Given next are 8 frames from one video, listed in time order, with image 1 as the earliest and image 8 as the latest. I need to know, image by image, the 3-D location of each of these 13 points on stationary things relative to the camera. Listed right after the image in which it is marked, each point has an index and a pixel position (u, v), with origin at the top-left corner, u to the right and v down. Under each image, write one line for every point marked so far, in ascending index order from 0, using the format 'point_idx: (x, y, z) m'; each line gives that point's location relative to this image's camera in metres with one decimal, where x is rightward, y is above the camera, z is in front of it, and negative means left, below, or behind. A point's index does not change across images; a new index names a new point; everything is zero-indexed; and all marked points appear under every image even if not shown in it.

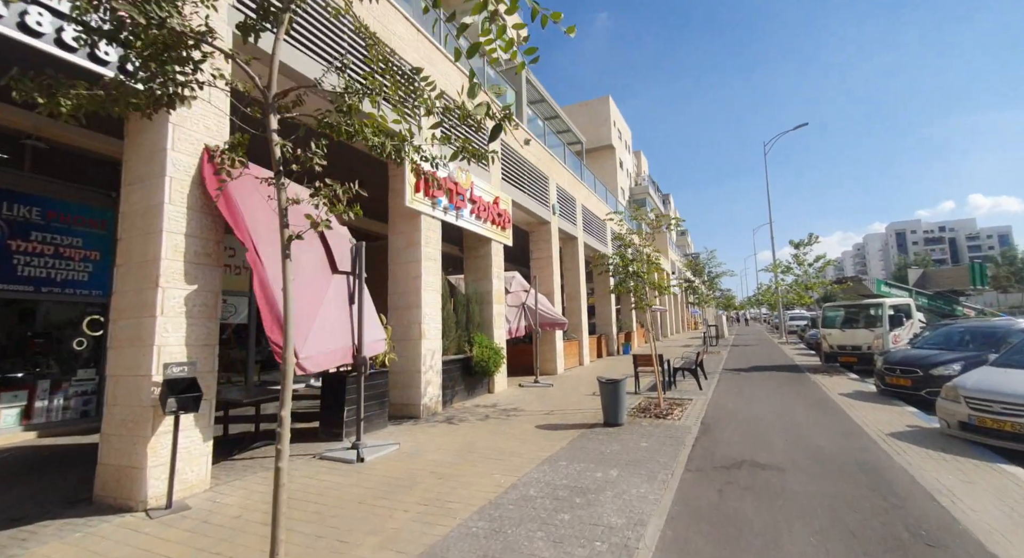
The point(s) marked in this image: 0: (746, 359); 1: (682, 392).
0: (+8.6, -3.0, +17.9) m
1: (+3.8, -2.5, +10.8) m
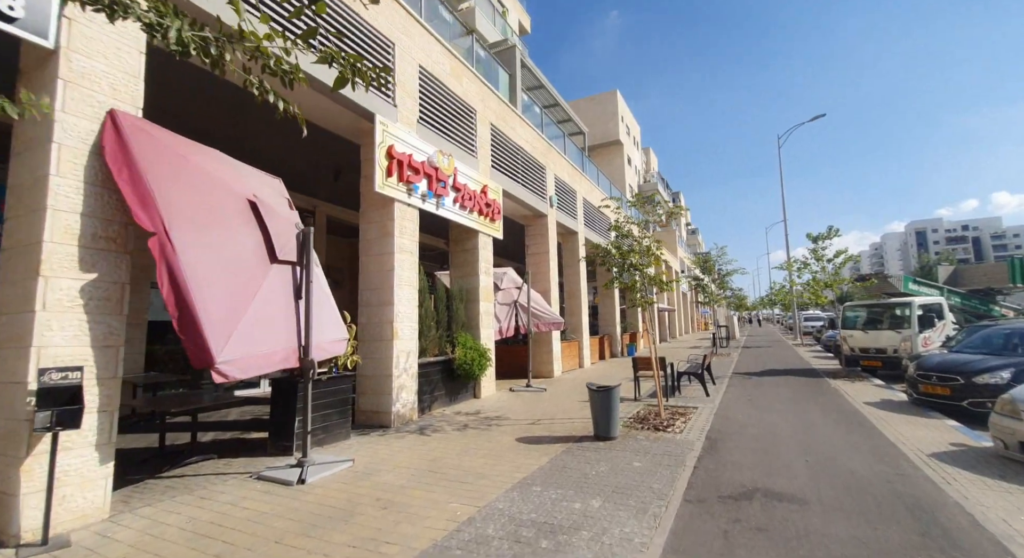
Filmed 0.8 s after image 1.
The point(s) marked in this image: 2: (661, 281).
0: (+8.5, -2.9, +16.8) m
1: (+3.5, -2.4, +9.8) m
2: (+2.6, 0.0, +8.7) m
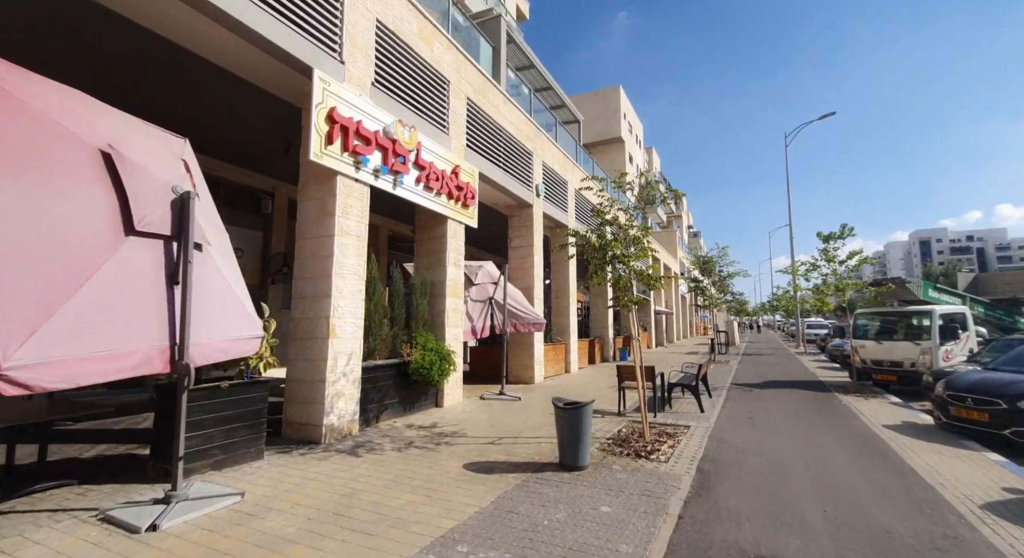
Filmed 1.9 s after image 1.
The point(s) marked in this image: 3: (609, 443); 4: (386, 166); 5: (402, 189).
0: (+7.9, -3.0, +15.5) m
1: (+2.9, -2.4, +8.5) m
2: (+2.0, 0.0, +7.4) m
3: (+1.4, -2.3, +6.8) m
4: (-2.0, +1.8, +7.9) m
5: (-1.9, +1.5, +8.3) m
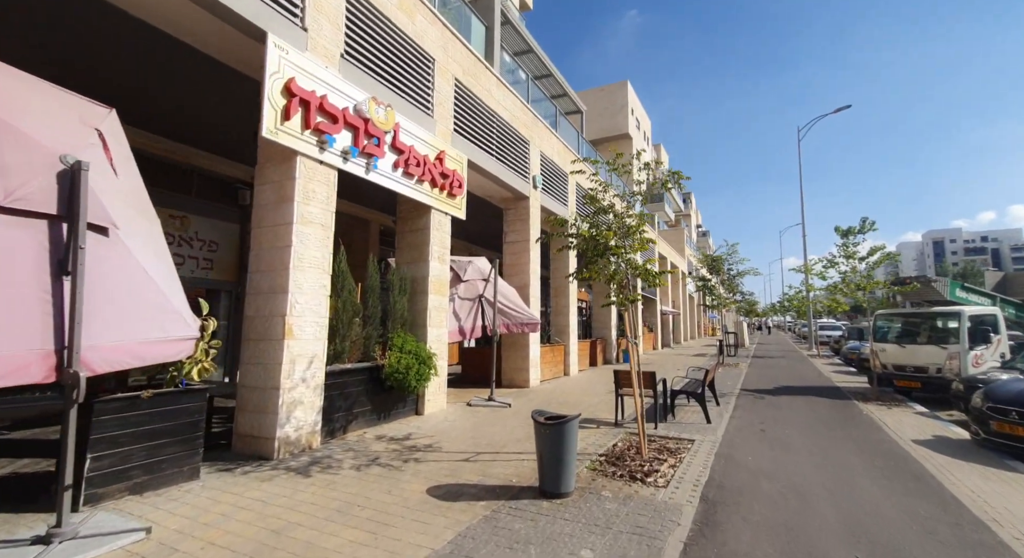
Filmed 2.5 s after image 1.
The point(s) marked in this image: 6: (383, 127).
0: (+7.8, -2.9, +14.6) m
1: (+2.7, -2.3, +7.7) m
2: (+1.8, +0.1, +6.5) m
3: (+1.1, -2.2, +6.0) m
4: (-2.3, +1.9, +7.1) m
5: (-2.1, +1.6, +7.5) m
6: (-2.0, +2.3, +7.5) m
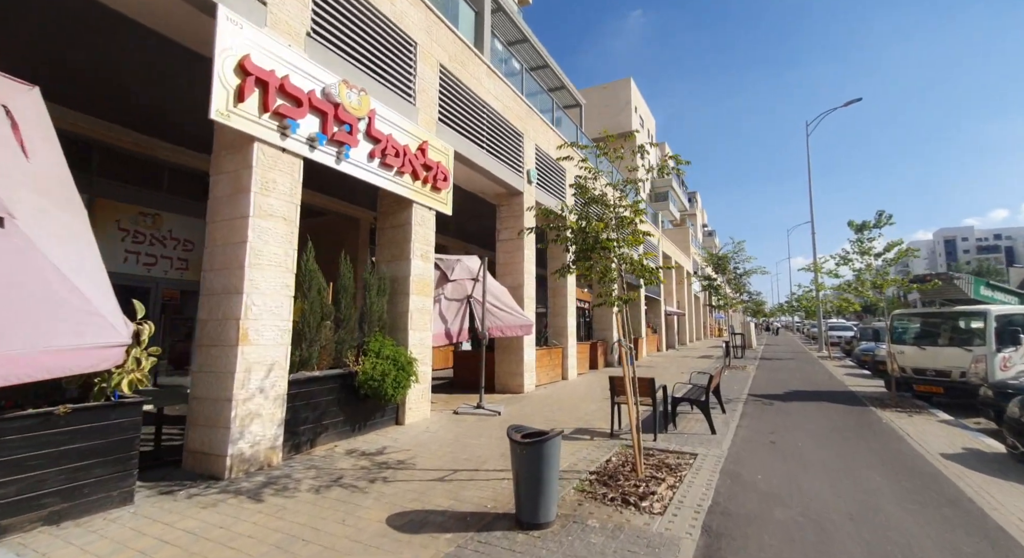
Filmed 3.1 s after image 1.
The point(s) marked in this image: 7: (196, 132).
0: (+7.6, -2.9, +13.8) m
1: (+2.5, -2.3, +7.0) m
2: (+1.6, +0.1, +5.9) m
3: (+0.9, -2.2, +5.3) m
4: (-2.5, +1.9, +6.5) m
5: (-2.3, +1.6, +6.9) m
6: (-2.2, +2.4, +6.9) m
7: (-6.2, +2.9, +9.5) m
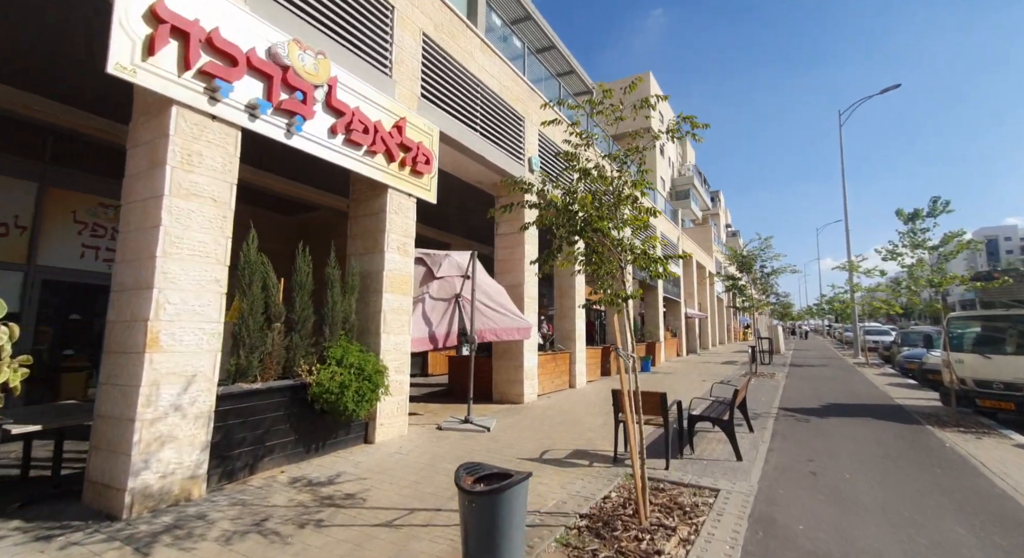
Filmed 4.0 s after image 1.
0: (+7.7, -2.8, +12.4) m
1: (+2.2, -2.2, +5.8) m
2: (+1.3, +0.2, +4.7) m
3: (+0.6, -2.1, +4.1) m
4: (-2.7, +2.0, +5.5) m
5: (-2.5, +1.7, +5.9) m
6: (-2.4, +2.4, +5.9) m
7: (-6.3, +2.9, +8.6) m
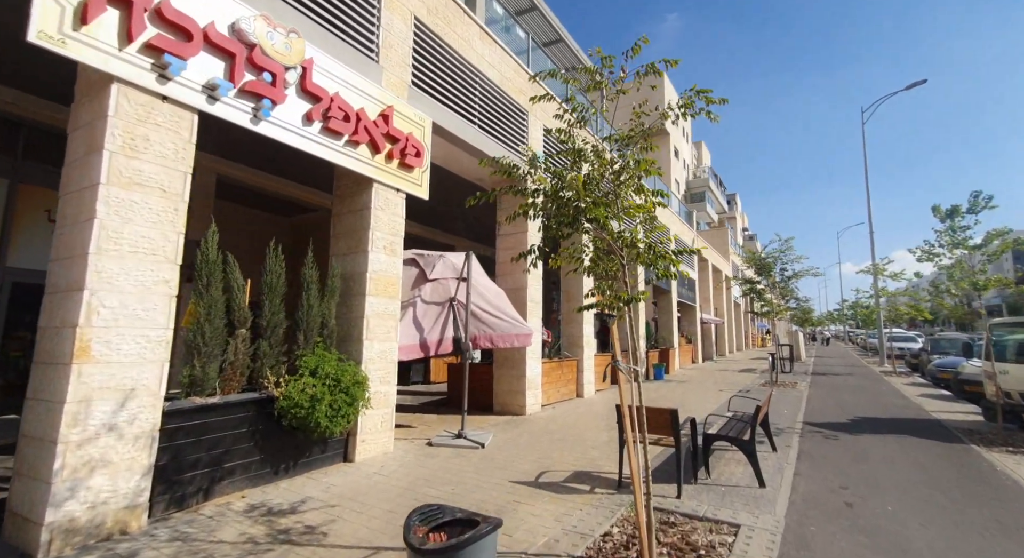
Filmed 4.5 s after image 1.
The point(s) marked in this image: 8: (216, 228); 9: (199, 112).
0: (+7.8, -2.9, +11.5) m
1: (+2.1, -2.3, +5.0) m
2: (+1.2, +0.2, +4.0) m
3: (+0.4, -2.1, +3.5) m
4: (-2.8, +2.0, +4.9) m
5: (-2.6, +1.7, +5.3) m
6: (-2.5, +2.4, +5.4) m
7: (-6.3, +2.9, +8.2) m
8: (-3.0, +0.5, +5.0) m
9: (-3.0, +1.6, +4.7) m
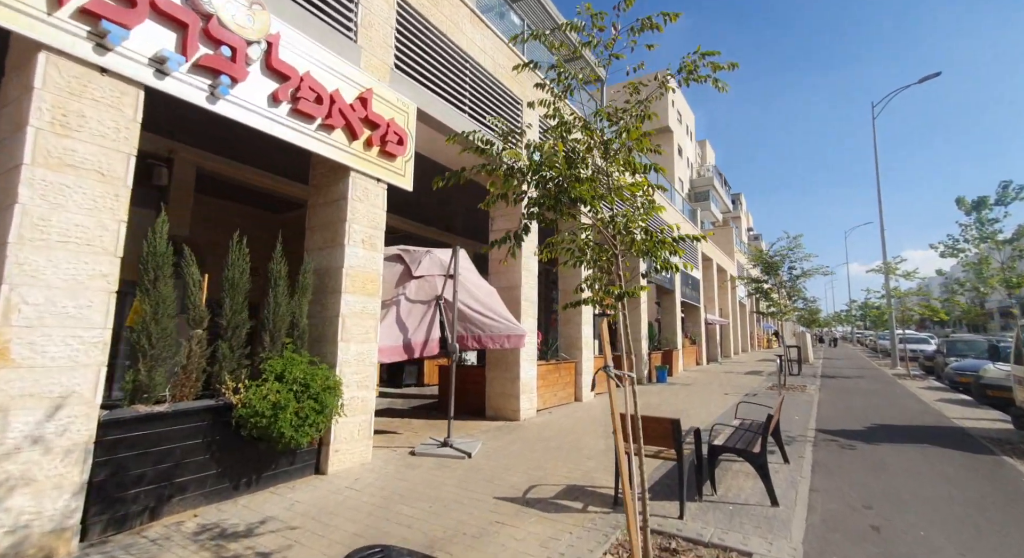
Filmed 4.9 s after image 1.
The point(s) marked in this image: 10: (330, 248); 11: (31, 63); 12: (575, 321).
0: (+7.7, -2.9, +10.9) m
1: (+2.0, -2.2, +4.5) m
2: (+1.0, +0.2, +3.5) m
3: (+0.3, -2.1, +2.9) m
4: (-3.0, +2.0, +4.4) m
5: (-2.8, +1.7, +4.9) m
6: (-2.7, +2.5, +4.9) m
7: (-6.4, +2.9, +7.7) m
8: (-3.2, +0.6, +4.5) m
9: (-3.2, +1.7, +4.2) m
10: (-2.3, +0.4, +6.1) m
11: (-3.7, +1.6, +3.7) m
12: (+1.5, -1.0, +11.5) m
